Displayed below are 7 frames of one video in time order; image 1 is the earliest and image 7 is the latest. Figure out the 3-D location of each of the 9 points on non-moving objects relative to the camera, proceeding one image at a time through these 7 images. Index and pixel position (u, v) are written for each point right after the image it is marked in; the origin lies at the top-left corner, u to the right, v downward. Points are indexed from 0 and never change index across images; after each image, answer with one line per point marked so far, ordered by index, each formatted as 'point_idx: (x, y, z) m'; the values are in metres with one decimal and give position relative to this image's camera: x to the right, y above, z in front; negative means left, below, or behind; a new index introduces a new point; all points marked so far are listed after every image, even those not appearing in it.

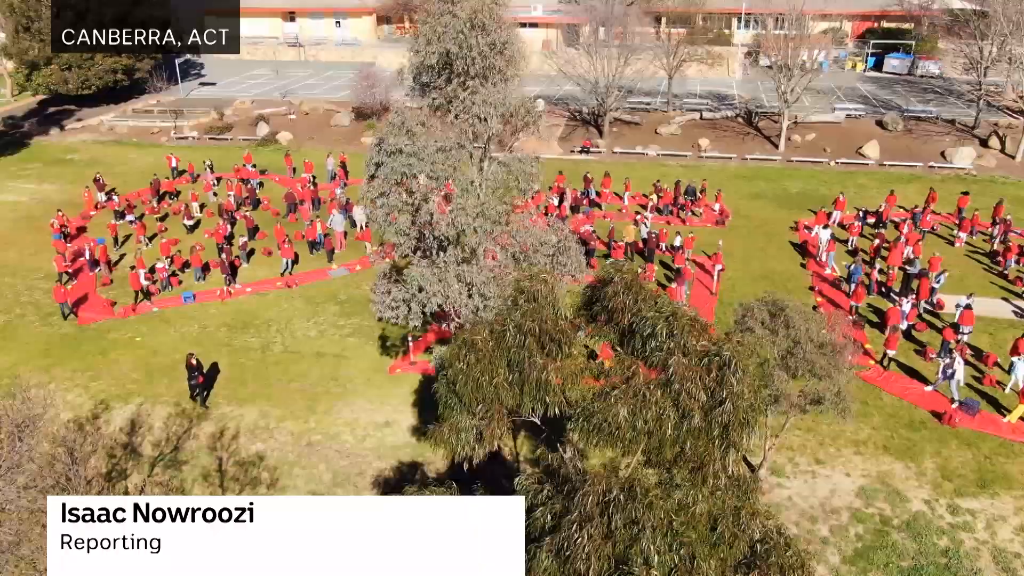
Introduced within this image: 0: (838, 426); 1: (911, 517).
0: (+5.6, -2.4, +18.3) m
1: (+5.9, -3.4, +15.8) m
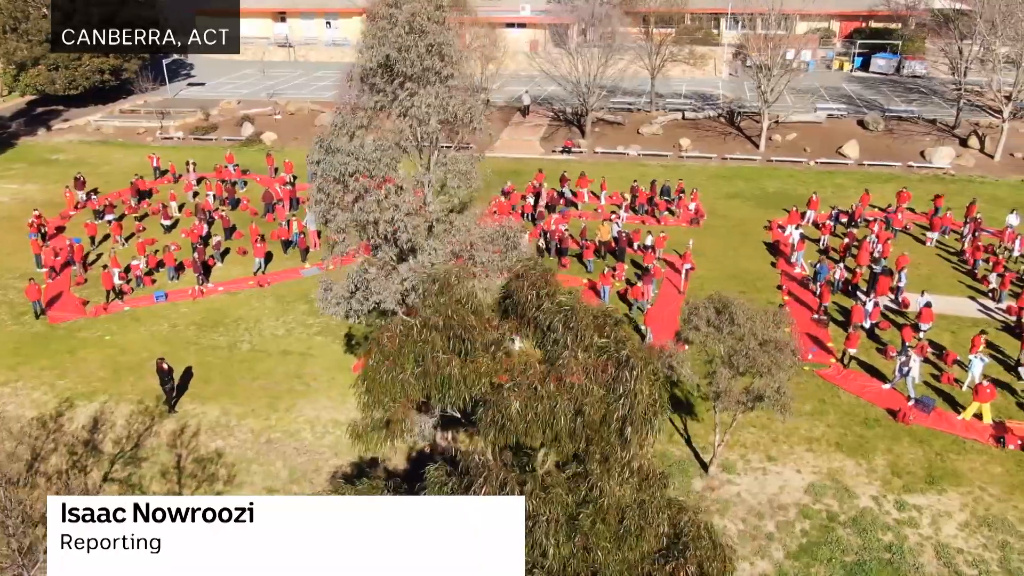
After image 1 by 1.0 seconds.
0: (+4.8, -2.4, +18.5) m
1: (+5.1, -3.3, +16.0) m
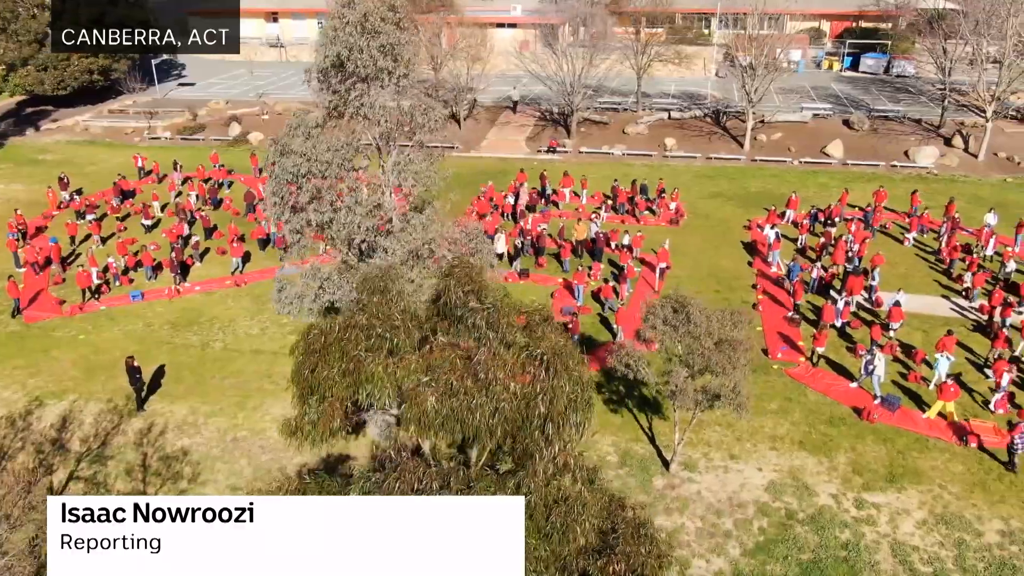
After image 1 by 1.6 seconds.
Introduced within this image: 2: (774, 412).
0: (+4.3, -2.3, +18.5) m
1: (+4.5, -3.3, +16.0) m
2: (+4.6, -2.2, +19.0) m
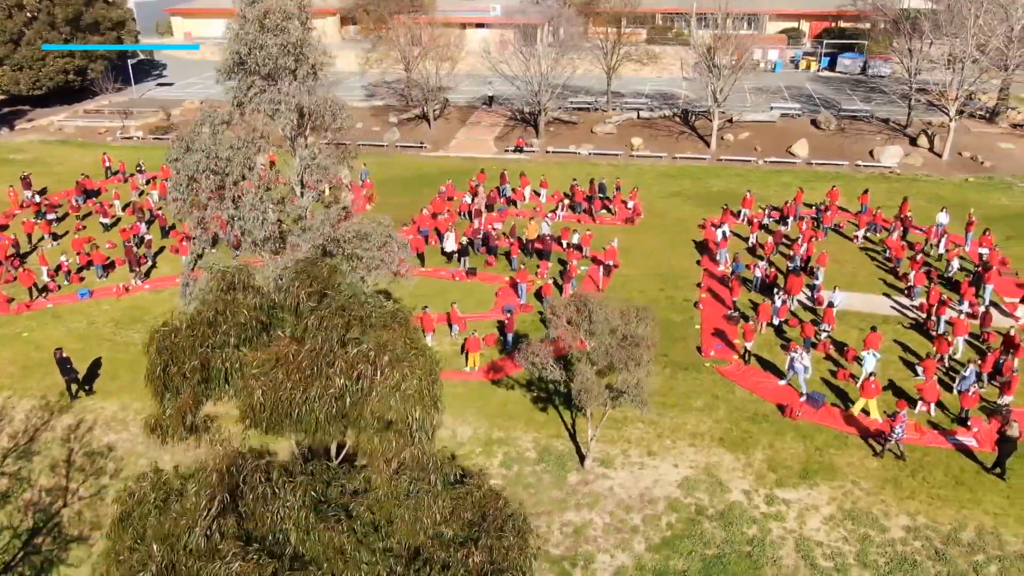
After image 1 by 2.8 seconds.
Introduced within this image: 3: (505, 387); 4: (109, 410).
0: (+2.9, -2.3, +18.6) m
1: (+3.2, -3.3, +16.1) m
2: (+3.3, -2.2, +19.0) m
3: (-0.1, -1.8, +19.8) m
4: (-7.4, -2.2, +19.7) m
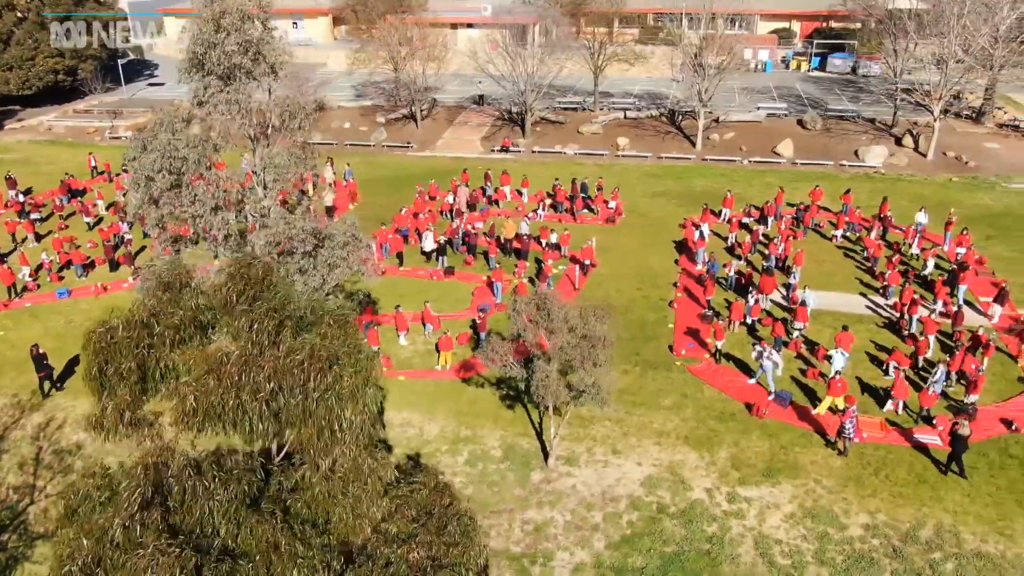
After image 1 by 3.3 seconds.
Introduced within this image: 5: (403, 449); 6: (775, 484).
0: (+2.4, -2.3, +18.7) m
1: (+2.6, -3.3, +16.2) m
2: (+2.7, -2.1, +19.1) m
3: (-0.7, -1.8, +19.9) m
4: (-7.9, -2.2, +19.7) m
5: (-1.8, -2.7, +17.8) m
6: (+4.1, -3.0, +16.7) m
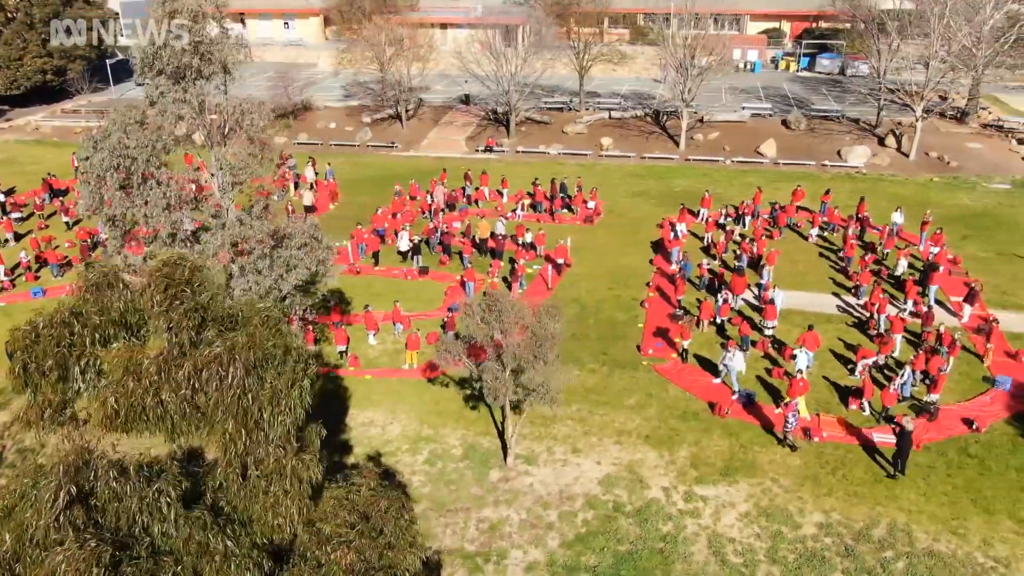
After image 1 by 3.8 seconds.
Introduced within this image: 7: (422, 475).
0: (+1.7, -2.3, +18.7) m
1: (+2.0, -3.3, +16.2) m
2: (+2.1, -2.1, +19.2) m
3: (-1.3, -1.8, +19.9) m
4: (-8.6, -2.2, +19.8) m
5: (-2.5, -2.7, +17.9) m
6: (+3.4, -3.0, +16.7) m
7: (-1.4, -3.0, +17.0) m
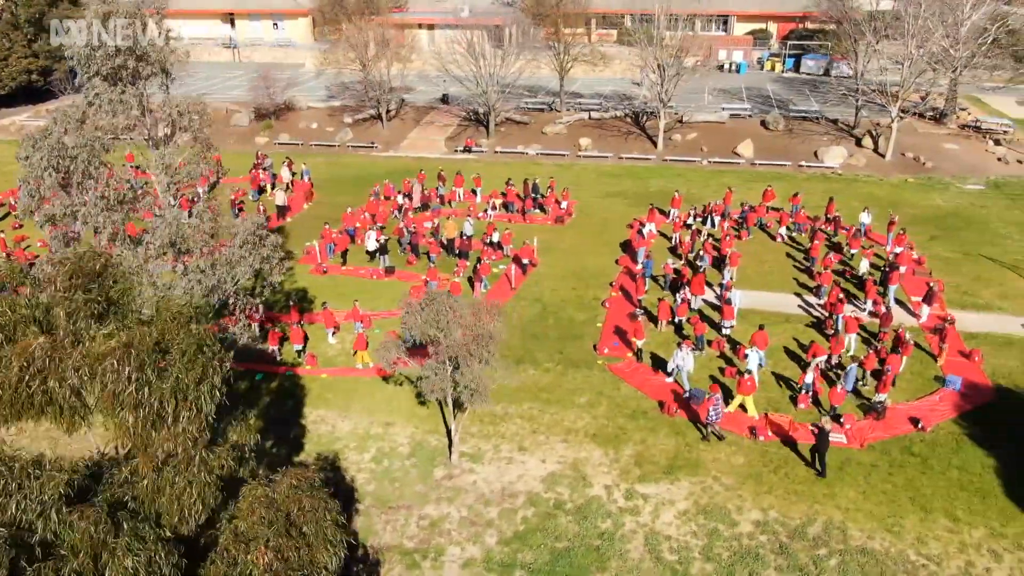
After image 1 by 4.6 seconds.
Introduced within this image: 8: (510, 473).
0: (+0.8, -2.3, +18.8) m
1: (+1.1, -3.2, +16.3) m
2: (+1.2, -2.1, +19.3) m
3: (-2.2, -1.8, +20.1) m
4: (-9.5, -2.2, +20.0) m
5: (-3.3, -2.7, +18.0) m
6: (+2.6, -3.0, +16.8) m
7: (-2.3, -3.0, +17.1) m
8: (0.0, -2.9, +17.1) m
